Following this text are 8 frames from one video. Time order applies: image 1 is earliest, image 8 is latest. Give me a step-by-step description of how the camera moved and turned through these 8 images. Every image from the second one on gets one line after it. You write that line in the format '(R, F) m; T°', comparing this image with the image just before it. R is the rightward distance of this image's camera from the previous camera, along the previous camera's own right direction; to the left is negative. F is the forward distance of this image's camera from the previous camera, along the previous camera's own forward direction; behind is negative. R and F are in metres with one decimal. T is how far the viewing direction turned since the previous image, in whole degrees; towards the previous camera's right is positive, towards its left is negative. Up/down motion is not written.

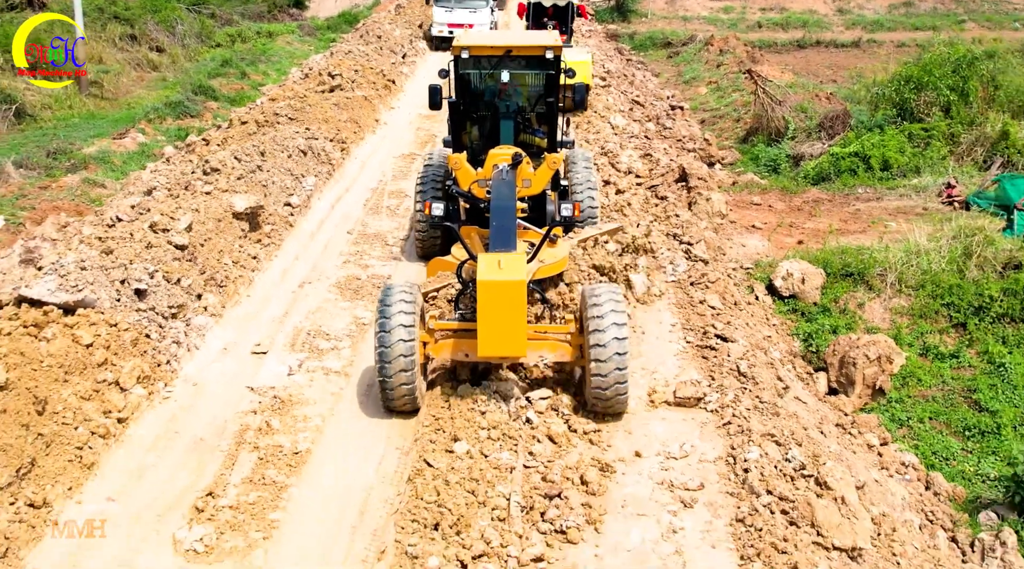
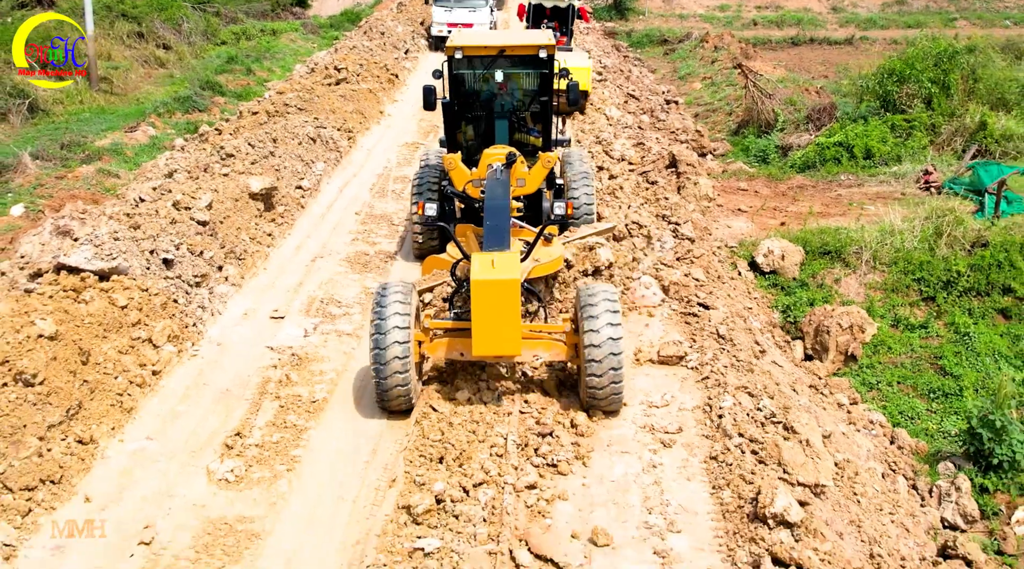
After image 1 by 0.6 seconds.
(0.0, -0.6) m; 0°
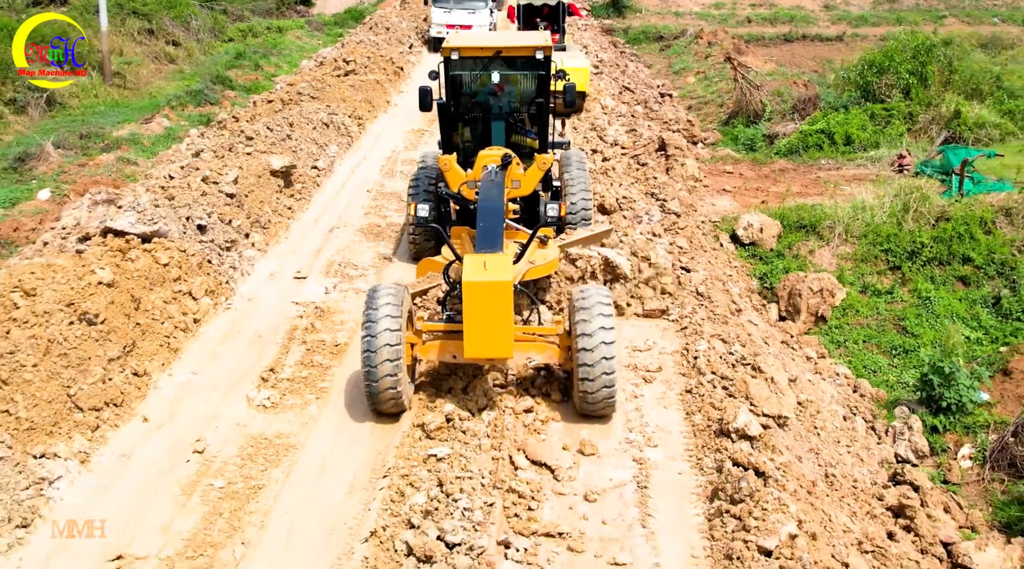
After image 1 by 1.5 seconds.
(0.0, -0.8) m; 0°
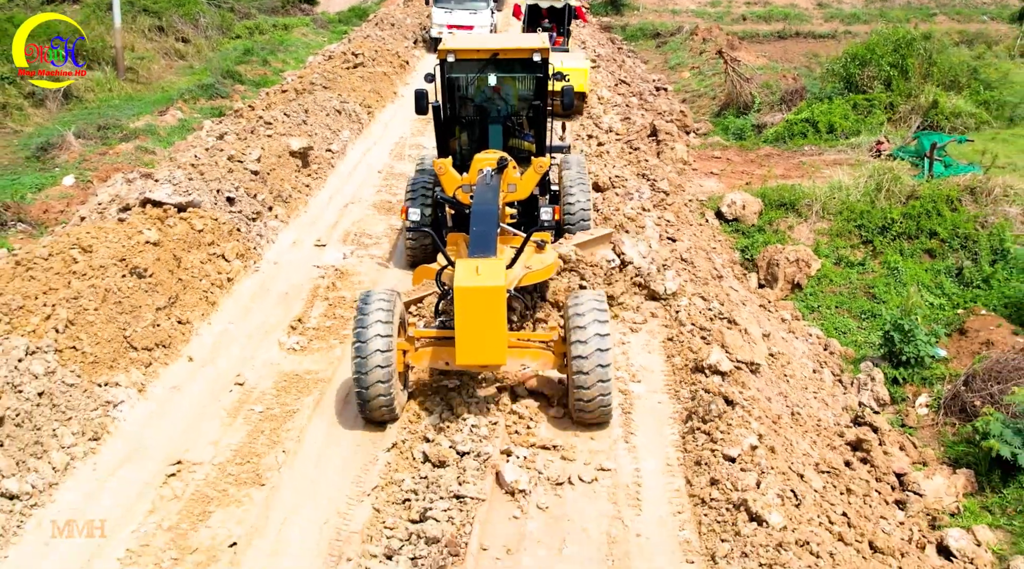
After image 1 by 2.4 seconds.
(0.0, -0.8) m; 0°
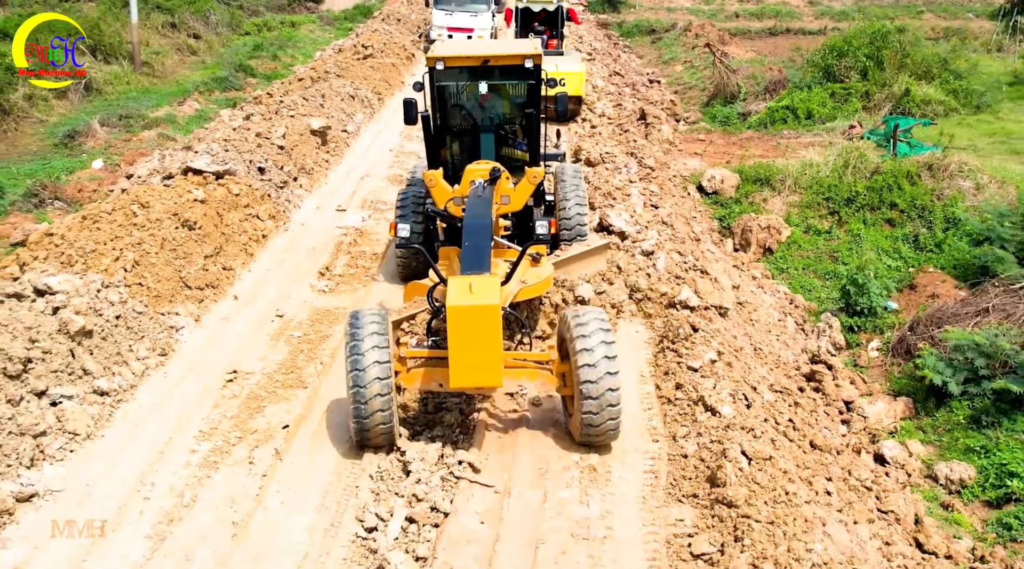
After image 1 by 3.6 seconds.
(0.0, -1.1) m; 0°
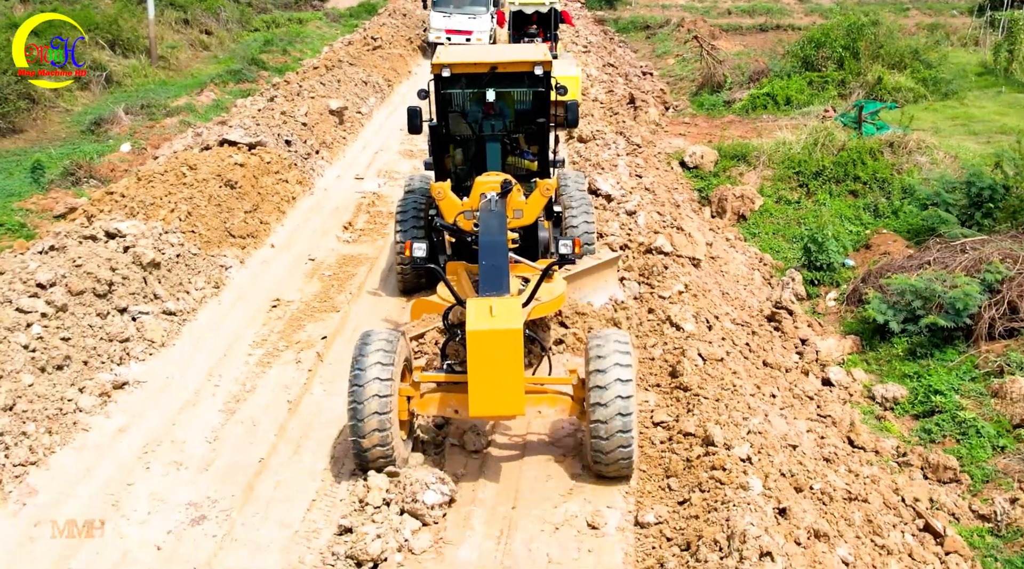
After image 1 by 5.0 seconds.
(0.0, -1.2) m; 0°
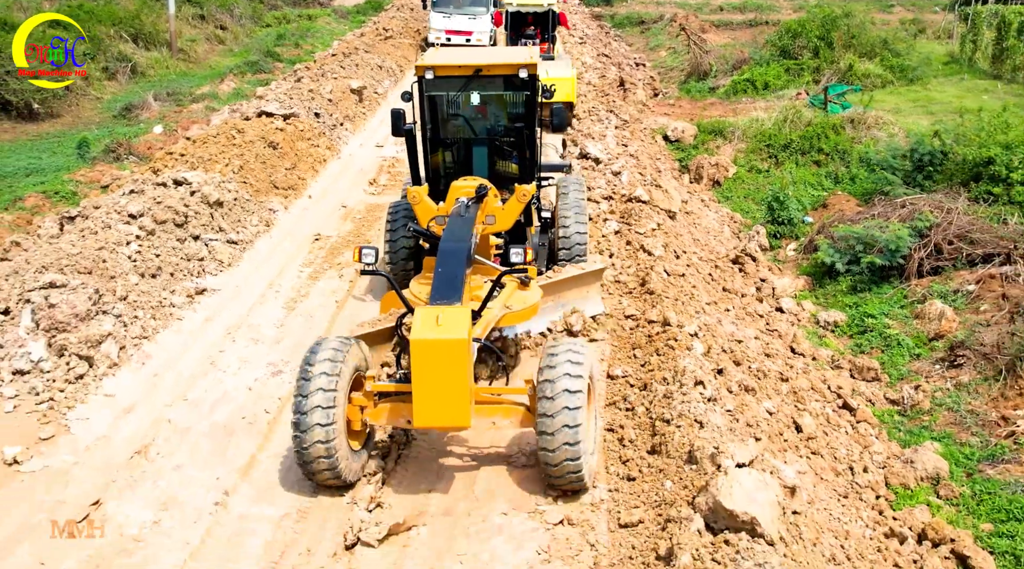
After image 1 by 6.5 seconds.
(0.0, -1.6) m; 0°
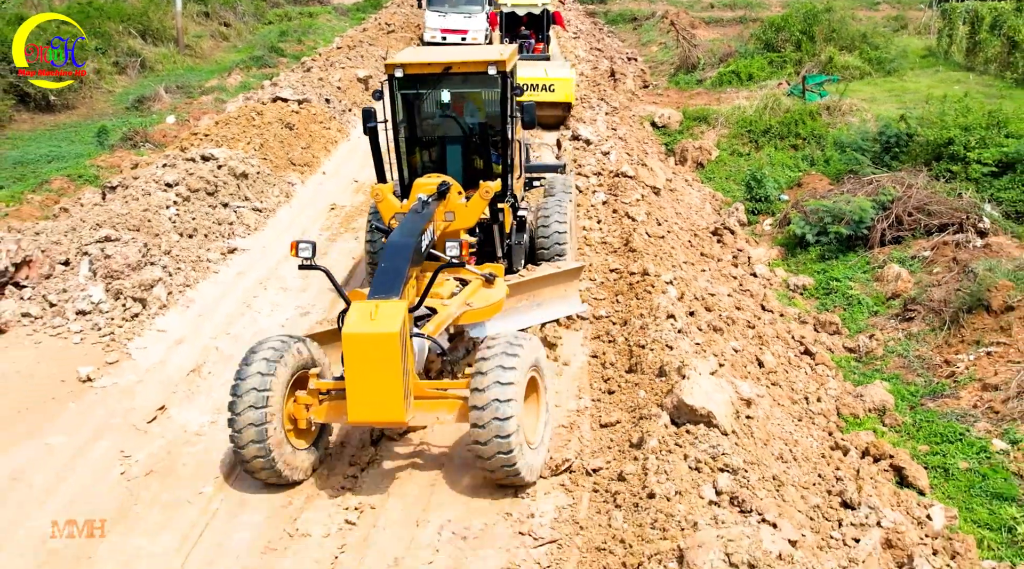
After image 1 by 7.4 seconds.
(0.0, -1.0) m; 0°
